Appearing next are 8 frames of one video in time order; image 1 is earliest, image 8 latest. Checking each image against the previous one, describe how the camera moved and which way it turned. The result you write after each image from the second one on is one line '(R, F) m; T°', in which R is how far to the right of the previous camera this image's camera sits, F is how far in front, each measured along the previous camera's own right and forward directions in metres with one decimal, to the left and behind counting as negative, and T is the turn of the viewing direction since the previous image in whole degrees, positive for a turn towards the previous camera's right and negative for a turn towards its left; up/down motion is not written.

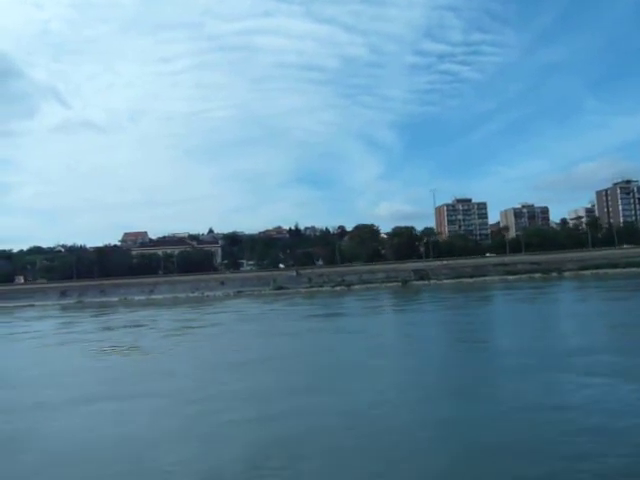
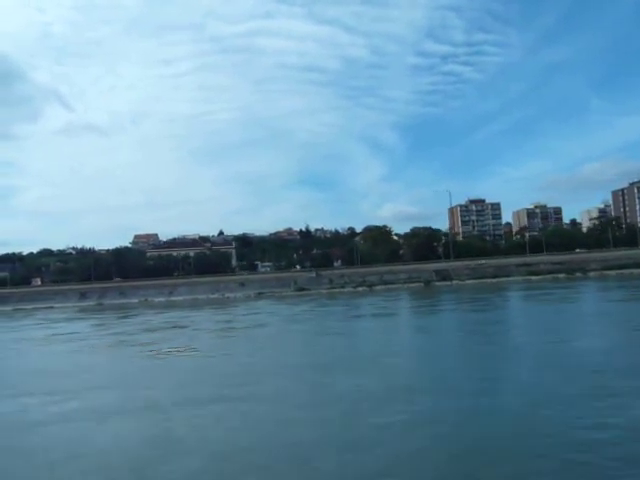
(-1.0, +0.3) m; 0°
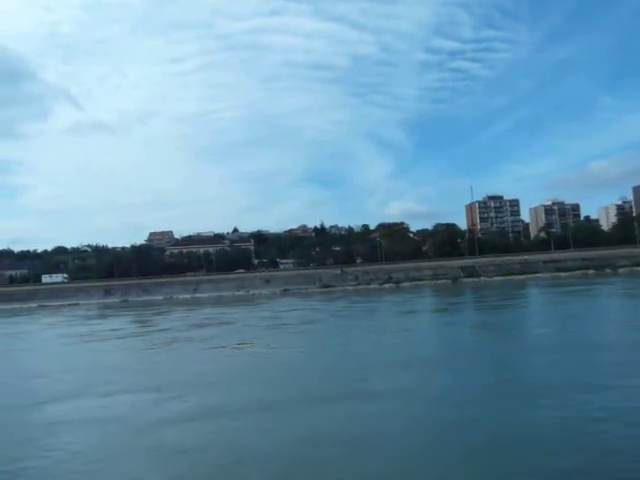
(-1.0, +0.3) m; 0°
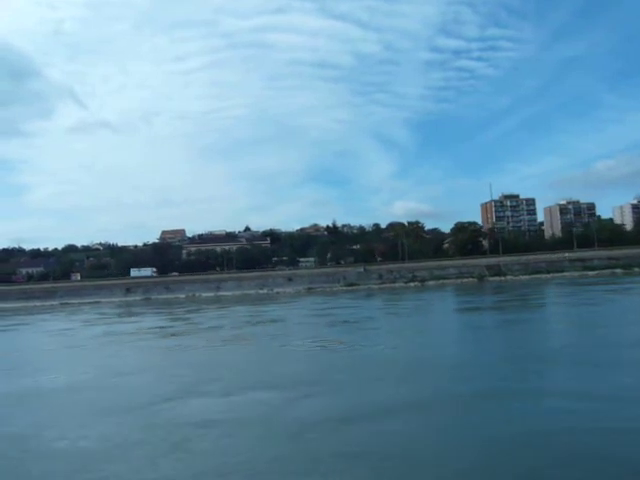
(-1.1, +0.4) m; 0°
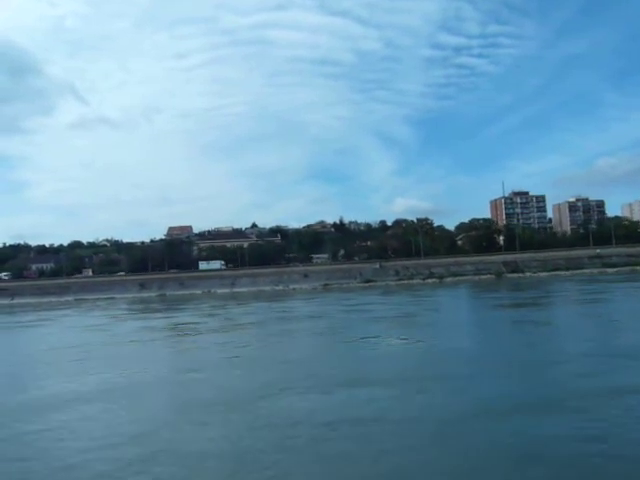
(-0.9, +0.3) m; 0°
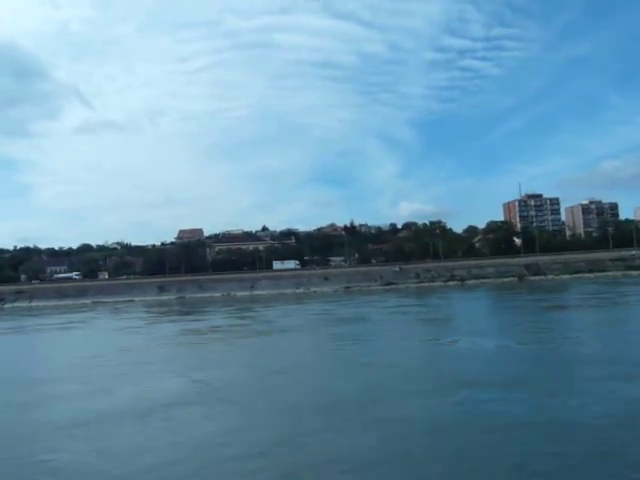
(-0.9, +0.3) m; 0°
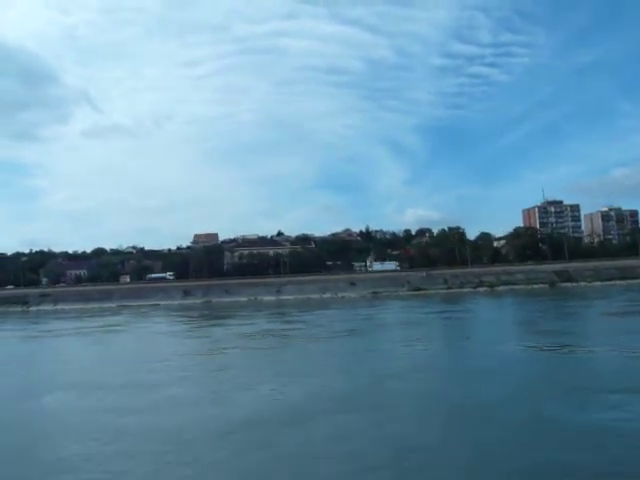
(-1.1, +0.4) m; 0°
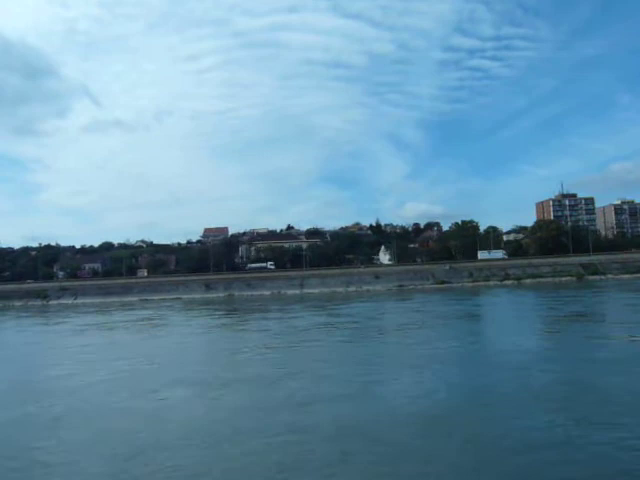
(-1.2, +0.5) m; 0°
